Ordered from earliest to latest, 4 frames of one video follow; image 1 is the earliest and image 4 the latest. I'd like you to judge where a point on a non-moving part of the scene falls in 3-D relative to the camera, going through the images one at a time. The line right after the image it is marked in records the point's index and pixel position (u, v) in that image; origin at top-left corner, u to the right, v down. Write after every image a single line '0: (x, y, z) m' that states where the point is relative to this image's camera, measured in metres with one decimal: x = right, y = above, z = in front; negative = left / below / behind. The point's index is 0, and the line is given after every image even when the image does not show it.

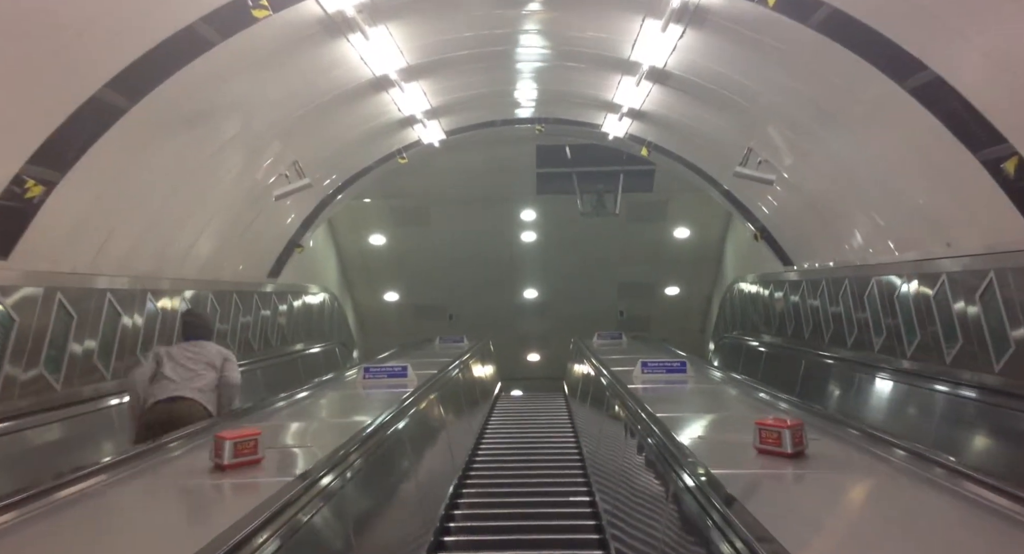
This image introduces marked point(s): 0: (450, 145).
0: (-0.8, +1.6, +7.6) m
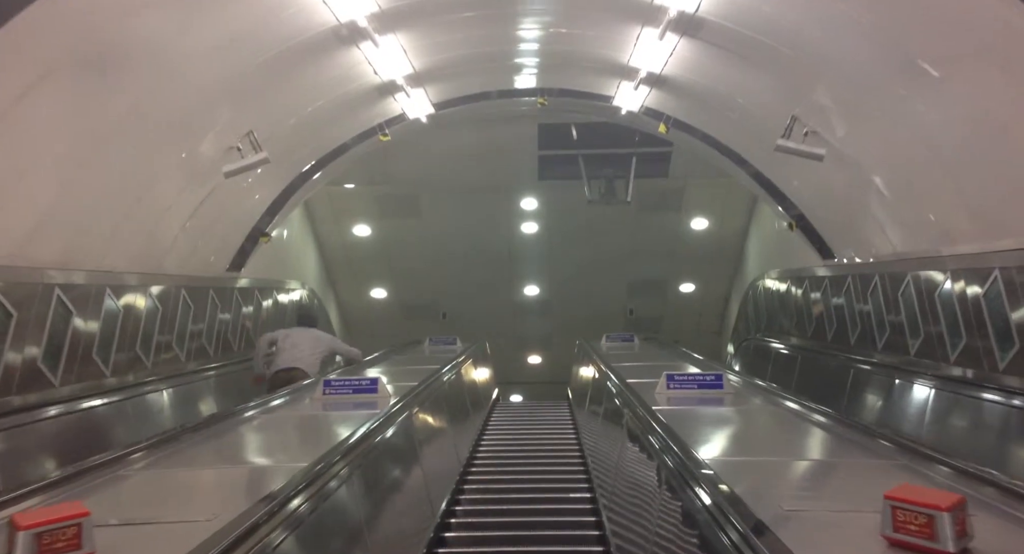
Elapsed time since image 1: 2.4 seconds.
0: (-0.8, +1.7, +6.7) m
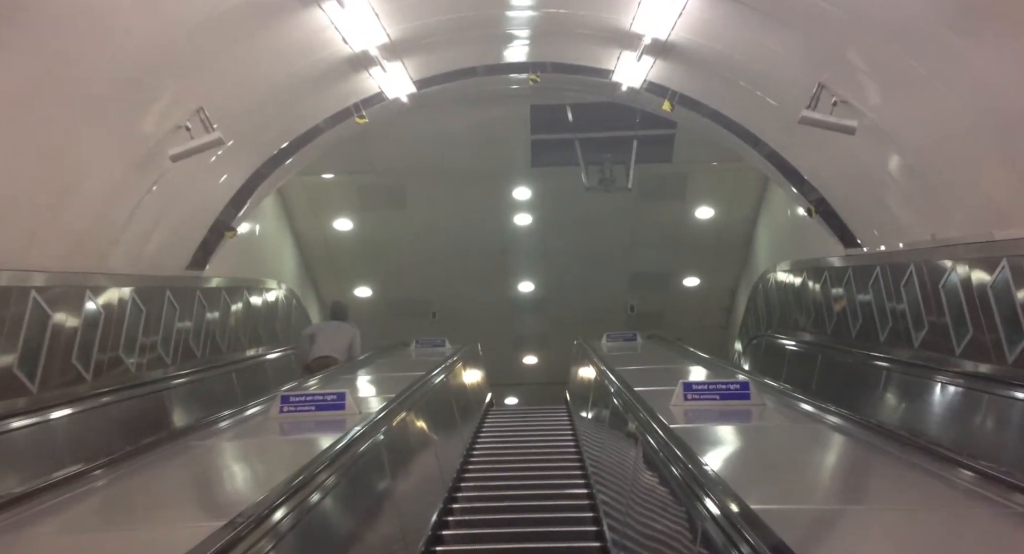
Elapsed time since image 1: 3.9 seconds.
0: (-0.9, +1.7, +6.1) m
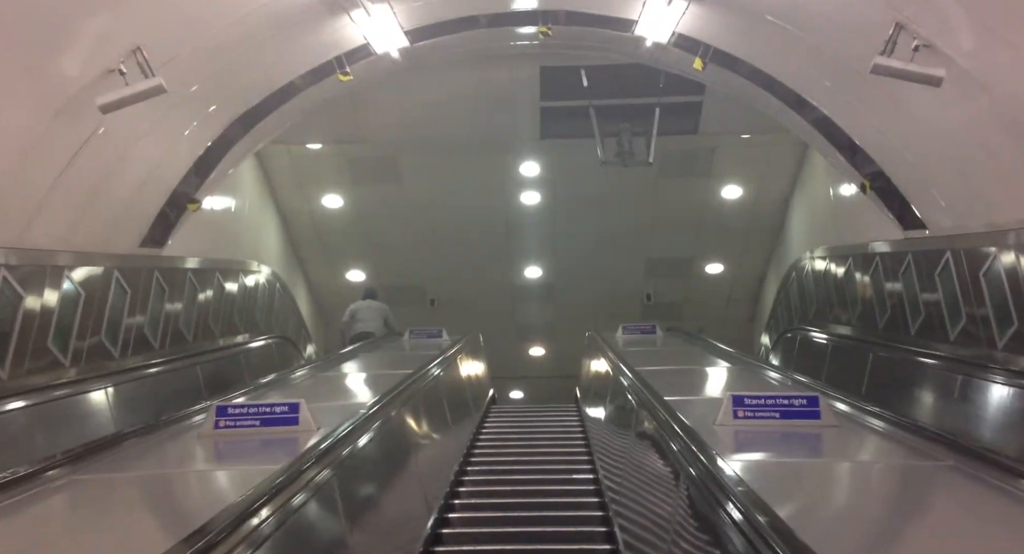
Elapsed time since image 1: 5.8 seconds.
0: (-0.8, +1.9, +5.3) m
